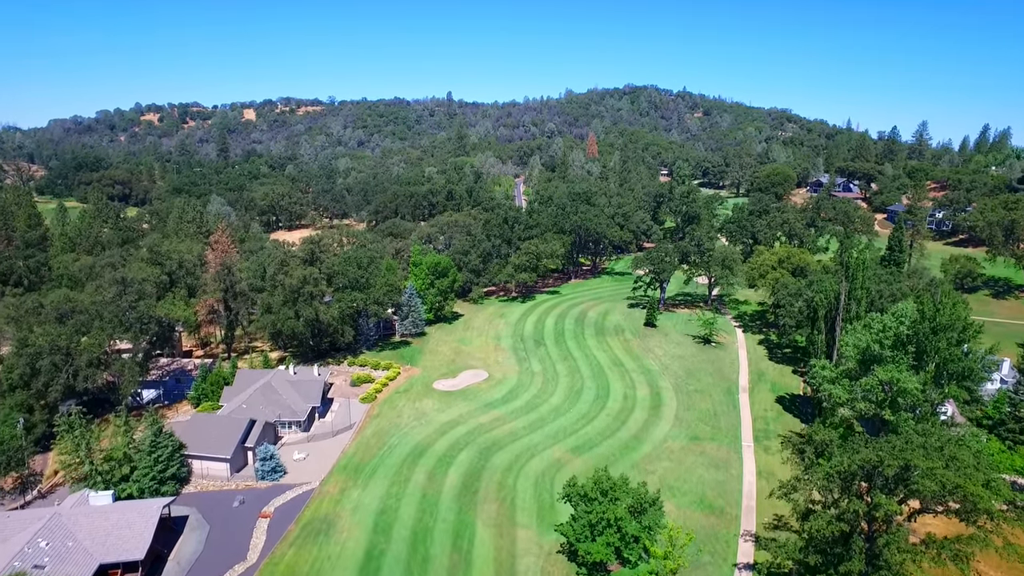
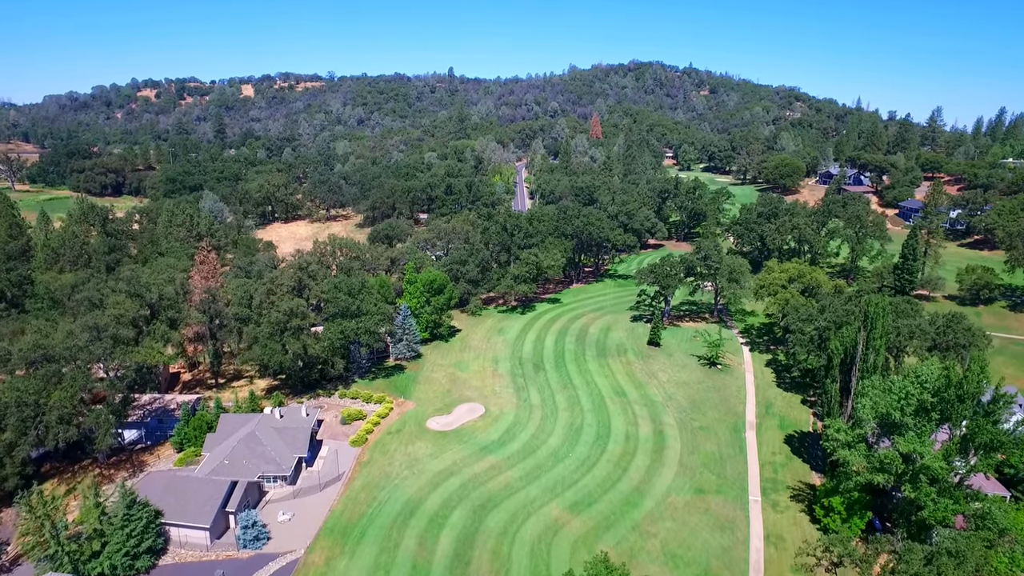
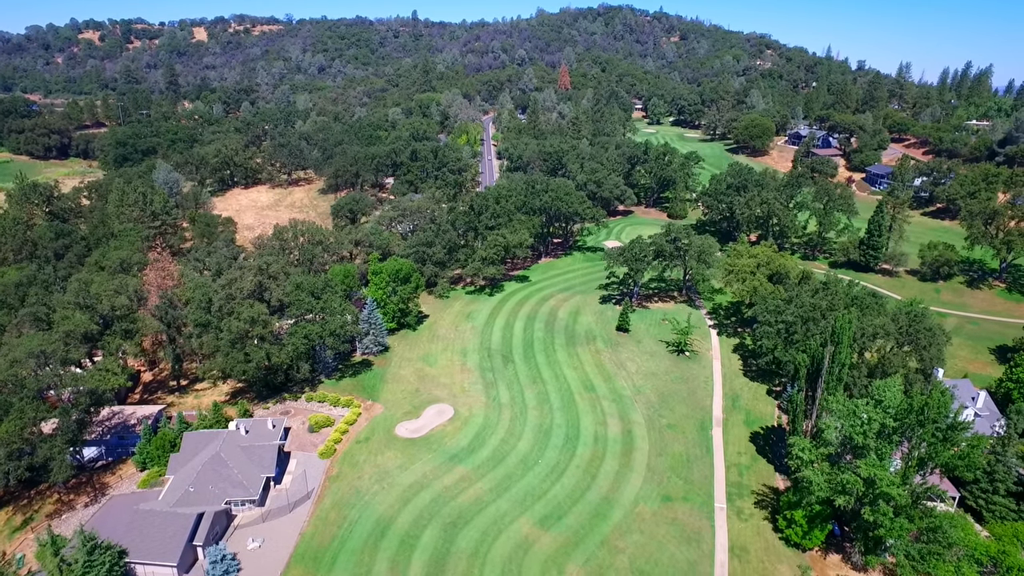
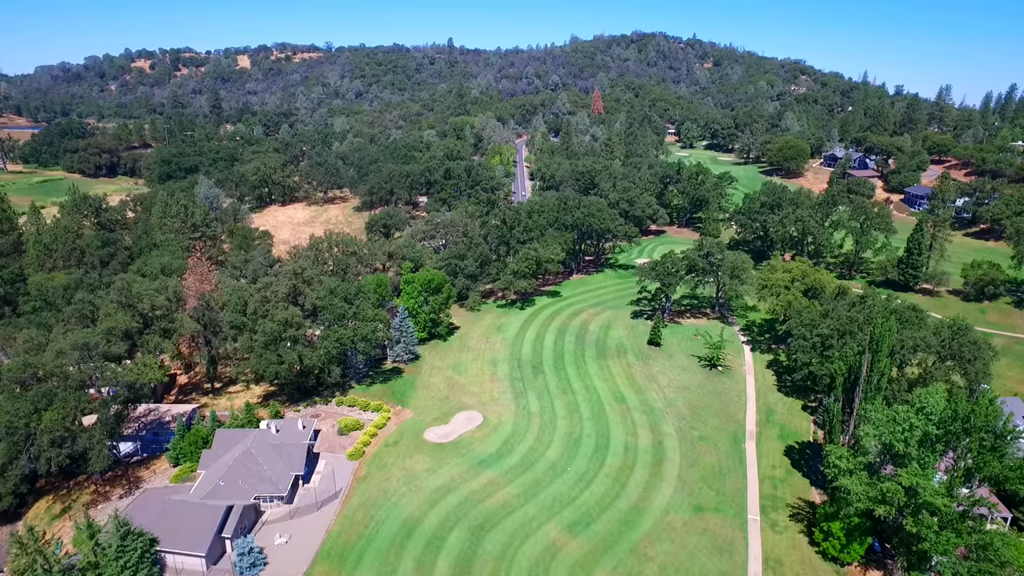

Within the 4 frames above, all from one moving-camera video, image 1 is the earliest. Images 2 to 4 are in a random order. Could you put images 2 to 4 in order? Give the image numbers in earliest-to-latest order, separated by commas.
2, 4, 3
